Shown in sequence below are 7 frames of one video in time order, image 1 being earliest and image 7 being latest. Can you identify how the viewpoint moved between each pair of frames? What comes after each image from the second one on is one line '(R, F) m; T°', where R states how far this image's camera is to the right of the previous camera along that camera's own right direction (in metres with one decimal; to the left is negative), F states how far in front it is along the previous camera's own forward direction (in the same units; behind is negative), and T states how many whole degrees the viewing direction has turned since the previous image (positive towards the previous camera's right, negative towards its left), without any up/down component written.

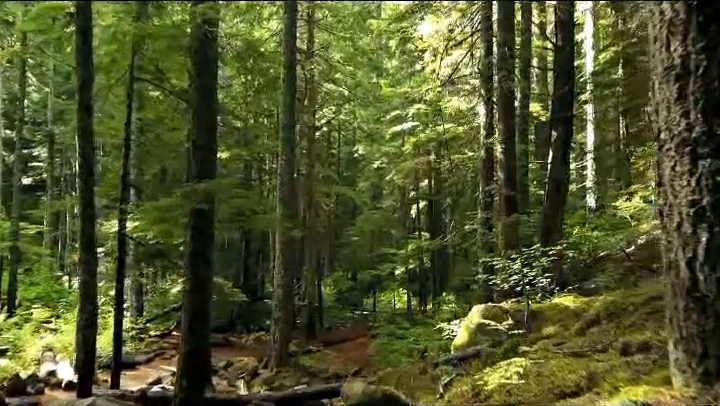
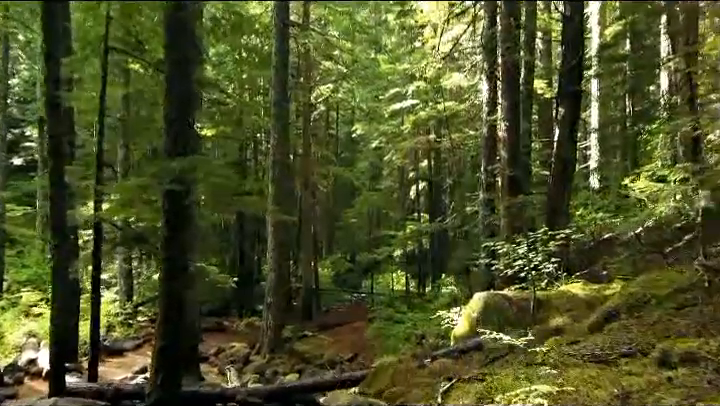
(+0.1, +0.7) m; 0°
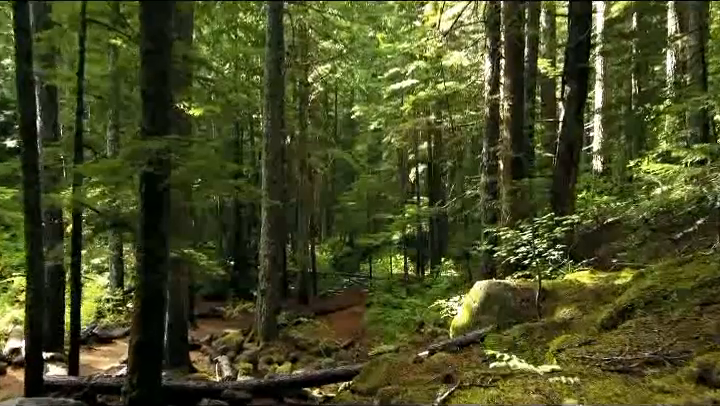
(+0.1, +0.5) m; 0°
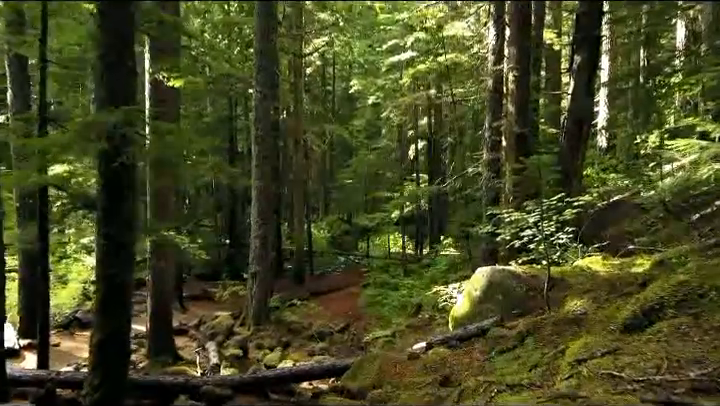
(+0.1, +0.8) m; 0°
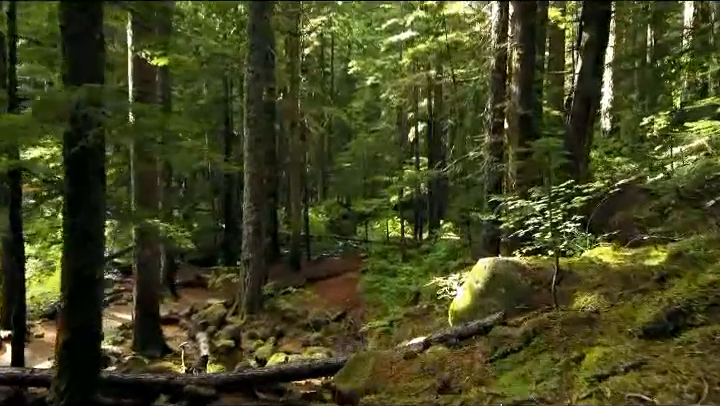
(+0.1, +0.5) m; 0°
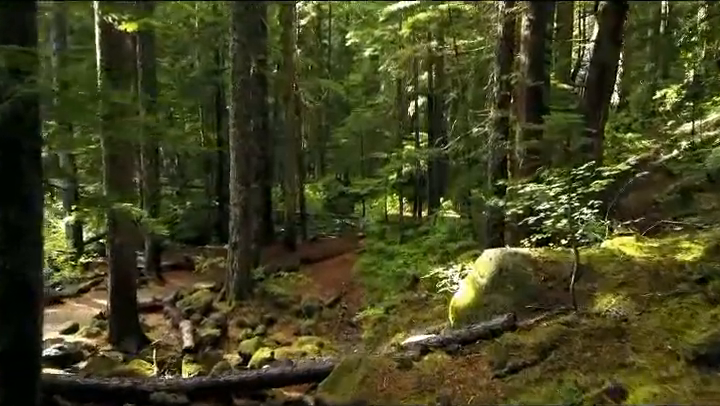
(+0.1, +0.9) m; 0°
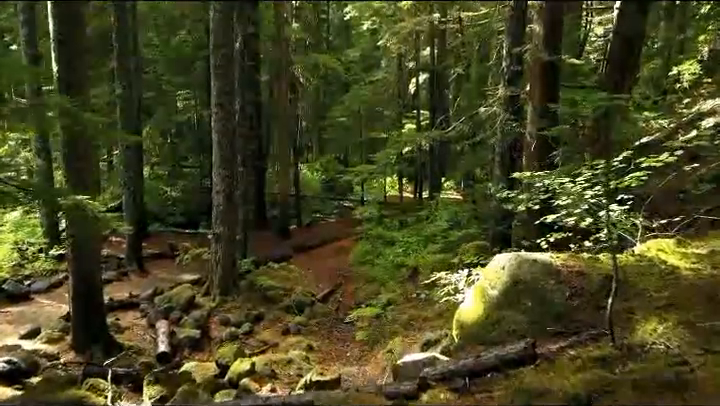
(+0.2, +1.1) m; 0°
